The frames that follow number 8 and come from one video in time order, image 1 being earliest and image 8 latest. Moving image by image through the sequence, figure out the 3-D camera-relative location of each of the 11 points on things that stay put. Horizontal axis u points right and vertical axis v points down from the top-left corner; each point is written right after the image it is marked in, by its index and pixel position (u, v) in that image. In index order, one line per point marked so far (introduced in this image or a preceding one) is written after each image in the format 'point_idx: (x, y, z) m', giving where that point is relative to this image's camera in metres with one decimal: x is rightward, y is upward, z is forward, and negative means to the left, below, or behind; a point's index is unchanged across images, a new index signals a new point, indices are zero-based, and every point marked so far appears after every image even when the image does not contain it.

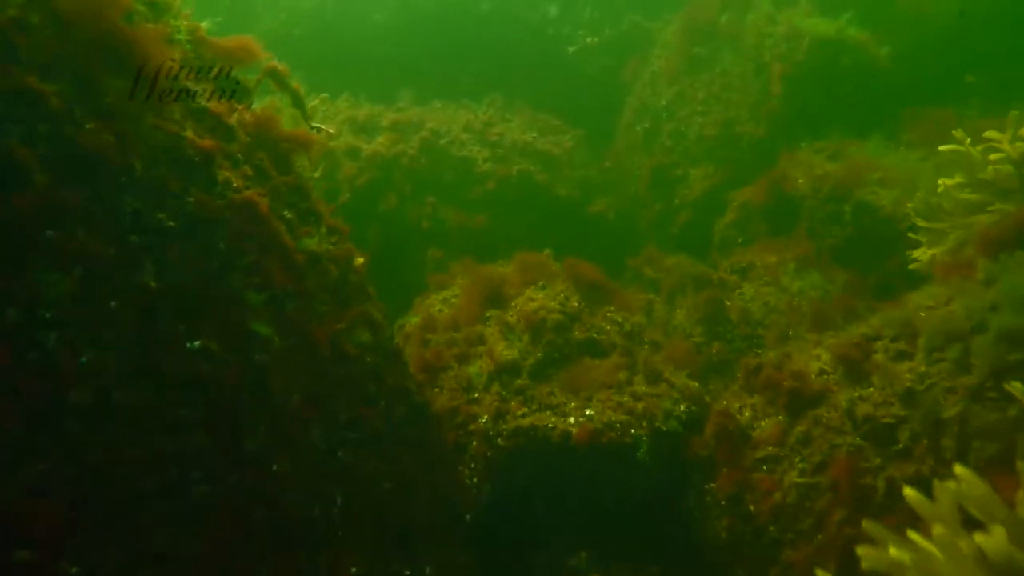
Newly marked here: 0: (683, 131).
0: (+2.0, +1.8, +8.4) m
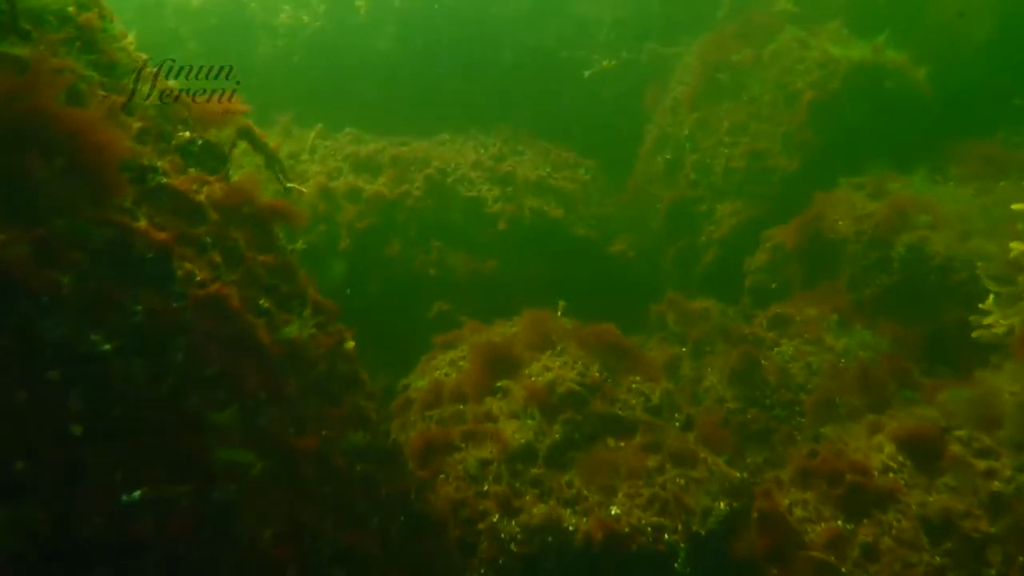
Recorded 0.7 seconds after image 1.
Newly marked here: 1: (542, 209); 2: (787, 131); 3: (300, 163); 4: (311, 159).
0: (+2.2, +1.4, +7.9) m
1: (+0.3, +0.8, +7.2) m
2: (+2.8, +1.6, +7.4) m
3: (-2.2, +1.2, +7.2) m
4: (-2.1, +1.3, +7.3) m
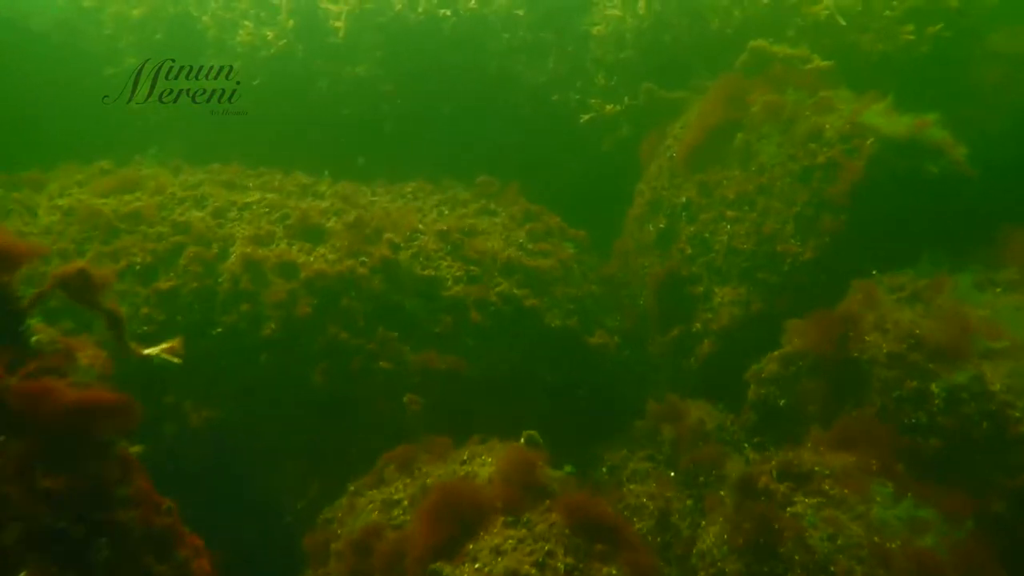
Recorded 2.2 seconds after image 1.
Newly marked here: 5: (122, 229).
0: (+1.9, +0.5, +6.8) m
1: (0.0, 0.0, +6.1) m
2: (+2.5, +0.7, +6.3) m
3: (-2.4, +0.5, +6.1) m
4: (-2.4, +0.6, +6.2) m
5: (-3.2, +0.5, +5.9) m
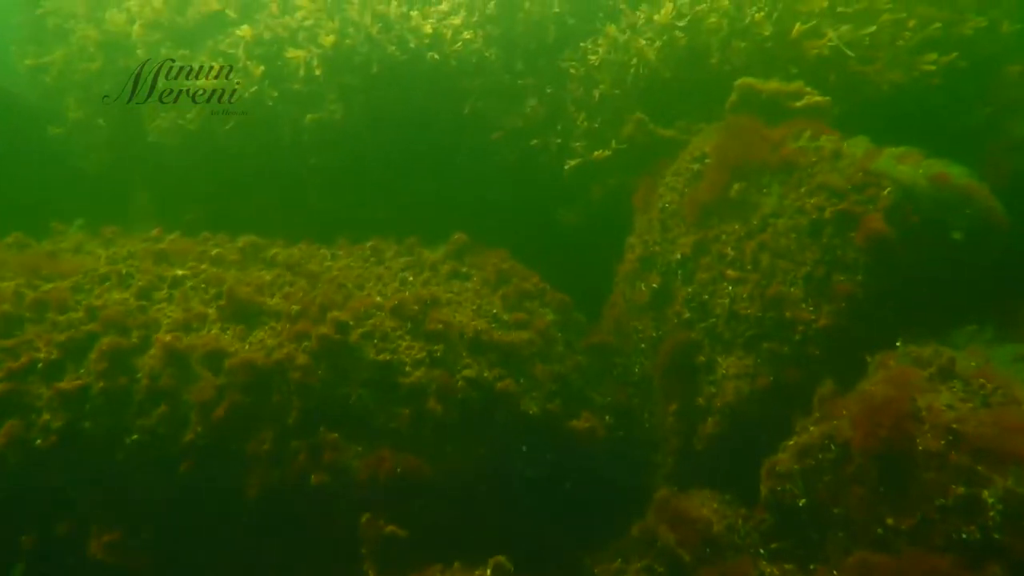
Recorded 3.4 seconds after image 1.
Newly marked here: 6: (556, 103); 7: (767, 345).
0: (+1.6, -0.1, +6.0) m
1: (-0.3, -0.6, +5.2) m
2: (+2.3, +0.1, +5.5) m
3: (-2.7, -0.2, +5.3) m
4: (-2.6, -0.1, +5.4) m
5: (-3.5, -0.2, +5.1) m
6: (+0.4, +2.0, +7.7) m
7: (+2.0, -0.5, +5.5) m
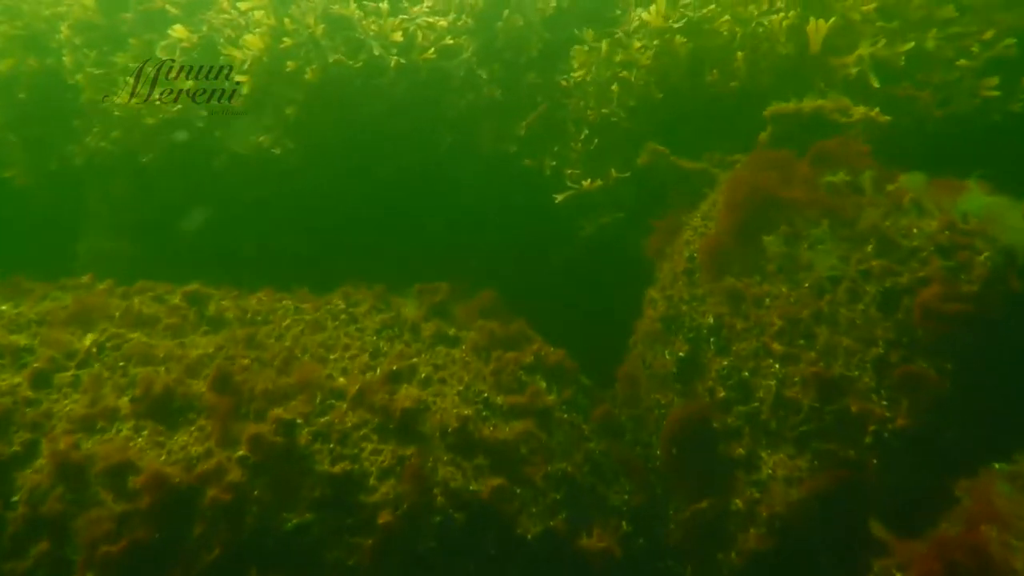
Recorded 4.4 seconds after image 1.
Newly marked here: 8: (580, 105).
0: (+1.6, -0.6, +4.9) m
1: (-0.3, -1.1, +4.1) m
2: (+2.2, -0.4, +4.4) m
3: (-2.7, -0.7, +4.2) m
4: (-2.6, -0.6, +4.3) m
5: (-3.5, -0.7, +4.0) m
6: (+0.4, +1.5, +6.5) m
7: (+1.9, -1.0, +4.4) m
8: (+0.7, +1.6, +6.4) m
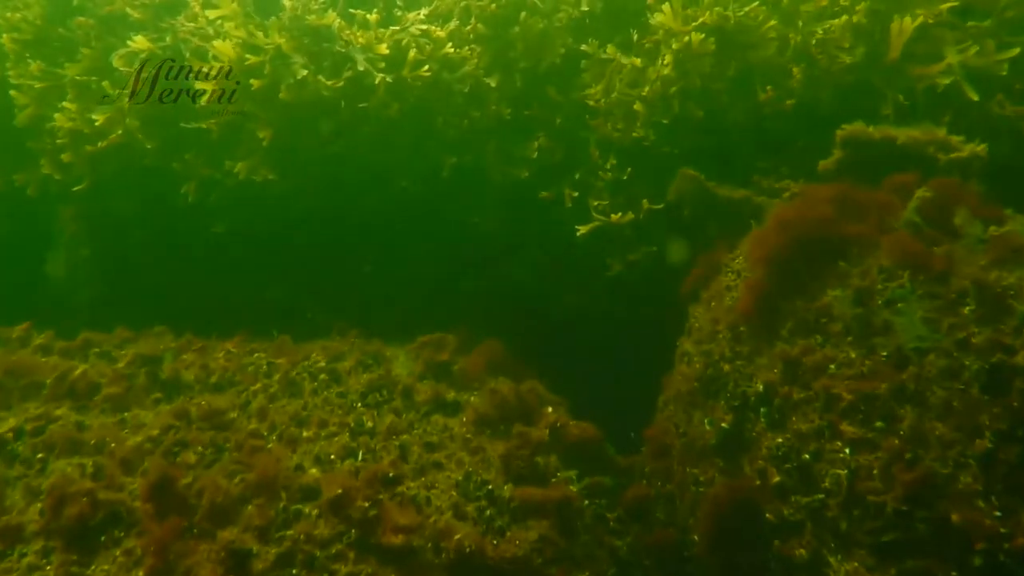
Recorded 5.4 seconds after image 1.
0: (+1.7, -1.0, +4.0) m
1: (-0.2, -1.5, +3.2) m
2: (+2.3, -0.8, +3.5) m
3: (-2.6, -1.0, +3.3) m
4: (-2.6, -1.0, +3.4) m
5: (-3.4, -1.1, +3.1) m
6: (+0.5, +1.1, +5.7) m
7: (+2.0, -1.4, +3.5) m
8: (+0.7, +1.3, +5.5) m
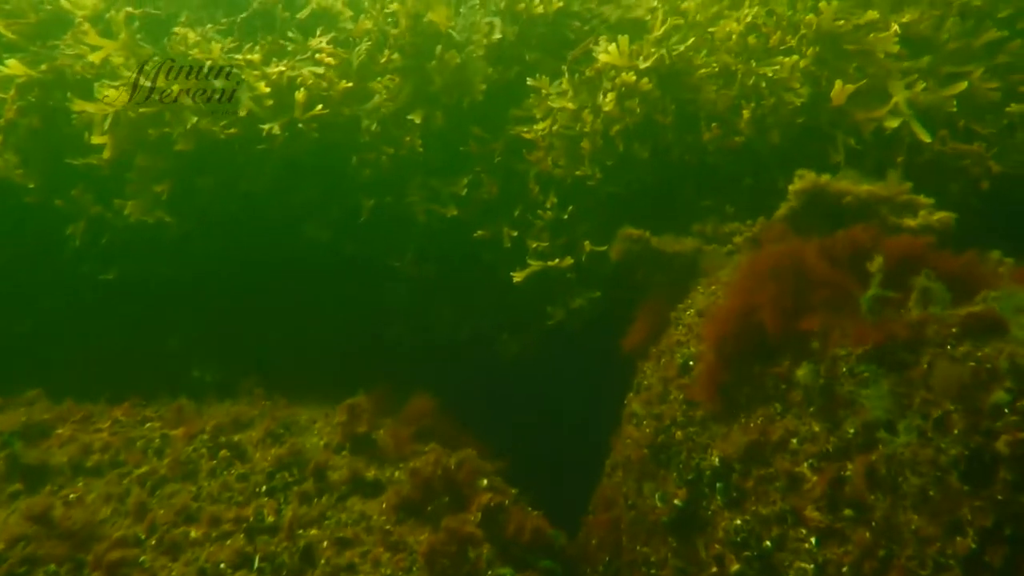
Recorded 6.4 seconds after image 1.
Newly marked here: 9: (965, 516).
0: (+1.3, -1.4, +3.5) m
1: (-0.5, -1.9, +2.7) m
2: (+2.0, -1.1, +3.1) m
3: (-3.0, -1.4, +2.6) m
4: (-2.9, -1.4, +2.7) m
5: (-3.7, -1.4, +2.4) m
6: (0.0, +0.8, +5.2) m
7: (+1.7, -1.7, +3.1) m
8: (+0.2, +0.9, +5.0) m
9: (+2.0, -1.0, +3.1) m
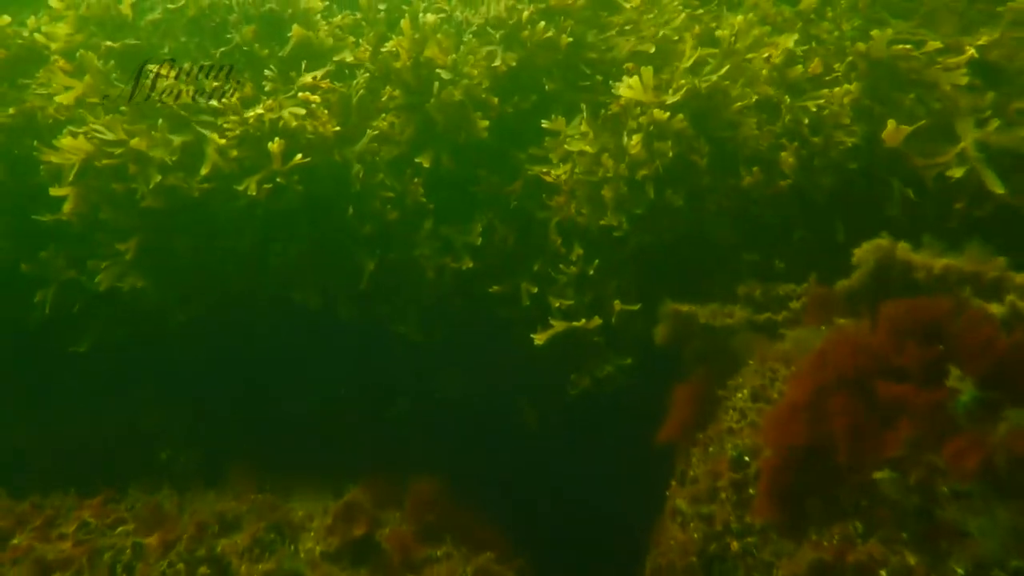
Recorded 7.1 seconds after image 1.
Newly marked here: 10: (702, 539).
0: (+1.4, -1.8, +2.9) m
1: (-0.4, -2.3, +2.0) m
2: (+2.1, -1.6, +2.4) m
3: (-2.8, -1.9, +2.0) m
4: (-2.8, -1.8, +2.1) m
5: (-3.6, -1.9, +1.8) m
6: (+0.1, +0.3, +4.5) m
7: (+1.8, -2.1, +2.4) m
8: (+0.4, +0.4, +4.4) m
9: (+2.1, -1.4, +2.5) m
10: (+1.0, -1.4, +3.6) m
